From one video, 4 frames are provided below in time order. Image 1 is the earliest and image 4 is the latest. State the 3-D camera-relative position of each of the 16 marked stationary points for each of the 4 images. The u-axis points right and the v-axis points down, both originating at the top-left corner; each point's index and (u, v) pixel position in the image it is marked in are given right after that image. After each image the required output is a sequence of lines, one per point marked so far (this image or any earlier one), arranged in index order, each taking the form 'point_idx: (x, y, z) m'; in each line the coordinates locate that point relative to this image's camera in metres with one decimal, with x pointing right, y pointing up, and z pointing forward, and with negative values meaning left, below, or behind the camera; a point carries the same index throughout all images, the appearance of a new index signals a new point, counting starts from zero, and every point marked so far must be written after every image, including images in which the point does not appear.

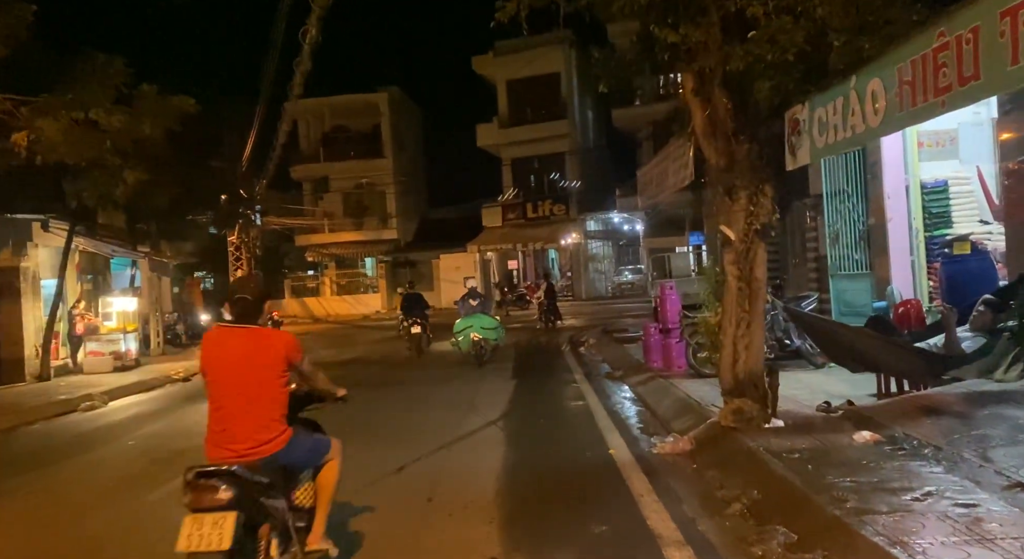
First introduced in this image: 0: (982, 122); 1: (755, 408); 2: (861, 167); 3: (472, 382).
0: (+6.0, +2.0, +9.3) m
1: (+2.4, -1.3, +7.2) m
2: (+5.2, +1.7, +10.8) m
3: (-0.8, -1.9, +13.8) m
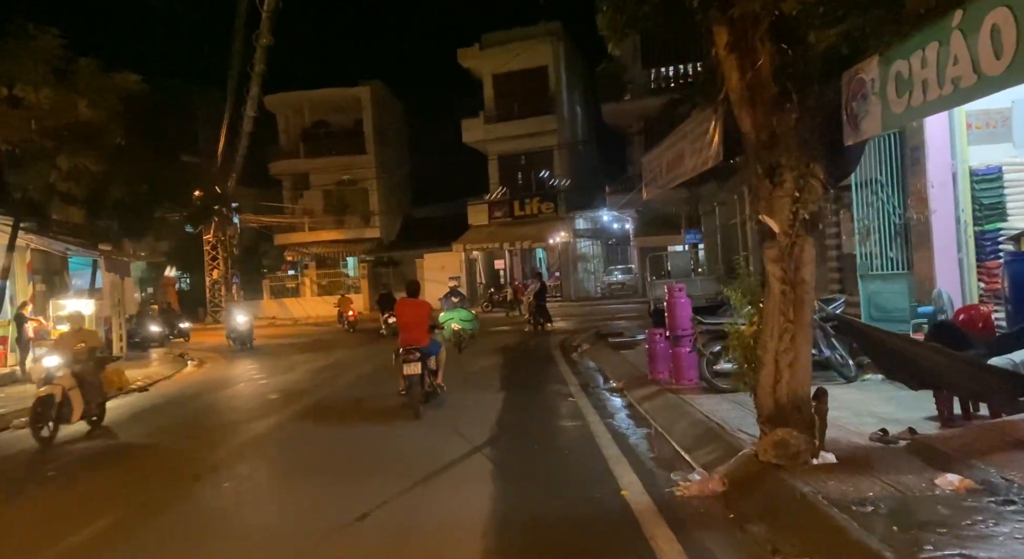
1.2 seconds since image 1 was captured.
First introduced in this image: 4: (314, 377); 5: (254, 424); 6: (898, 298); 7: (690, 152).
0: (+5.9, +2.0, +8.0) m
1: (+2.3, -1.3, +5.9) m
2: (+5.1, +1.7, +9.5) m
3: (-1.0, -2.0, +12.3) m
4: (-4.6, -2.2, +16.8) m
5: (-4.0, -2.3, +11.3) m
6: (+5.2, -0.3, +9.8) m
7: (+2.0, +1.4, +8.1) m
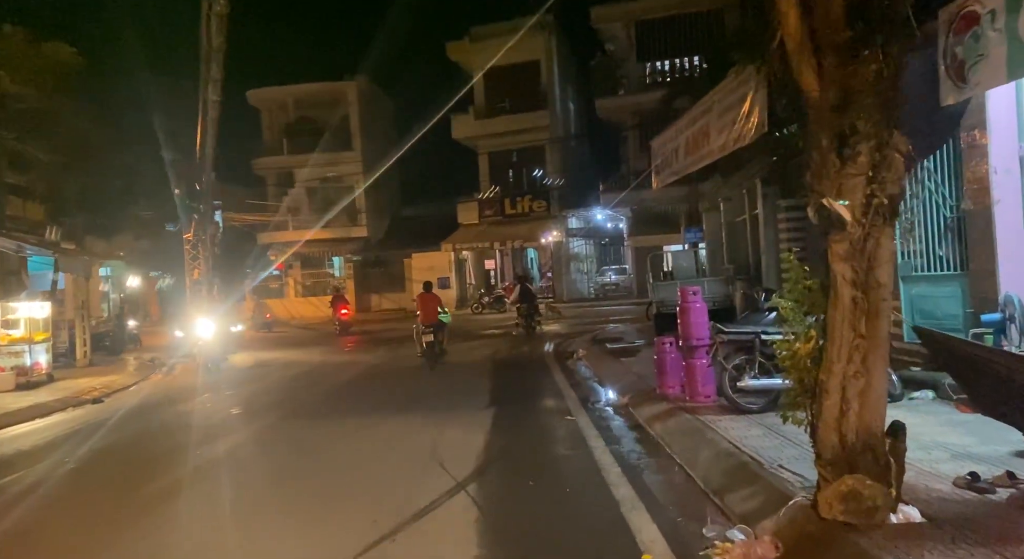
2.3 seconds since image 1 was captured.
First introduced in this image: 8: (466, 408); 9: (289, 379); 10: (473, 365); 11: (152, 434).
0: (+5.8, +2.0, +6.7) m
1: (+2.3, -1.3, +4.5) m
2: (+4.9, +1.6, +8.1) m
3: (-1.1, -2.0, +10.9) m
4: (-4.8, -2.3, +15.4) m
5: (-4.1, -2.3, +9.8) m
6: (+5.1, -0.3, +8.5) m
7: (+1.9, +1.4, +6.8) m
8: (-0.7, -1.9, +10.9) m
9: (-5.0, -2.2, +16.4) m
10: (-0.9, -1.9, +16.2) m
11: (-5.6, -2.4, +11.2) m
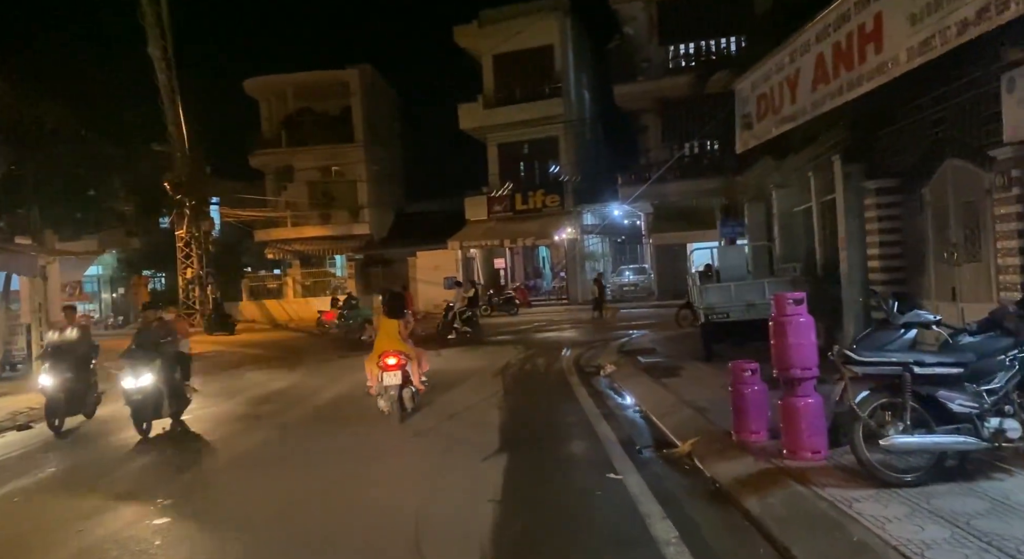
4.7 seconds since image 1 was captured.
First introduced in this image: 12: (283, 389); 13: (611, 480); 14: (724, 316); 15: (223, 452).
0: (+5.9, +1.9, +3.8) m
1: (+2.4, -1.4, +1.7) m
2: (+5.1, +1.6, +5.3) m
3: (-0.9, -2.0, +8.2) m
4: (-4.5, -2.3, +12.7) m
5: (-3.9, -2.3, +7.1) m
6: (+5.3, -0.3, +5.7) m
7: (+2.1, +1.4, +4.0) m
8: (-0.5, -2.0, +8.2) m
9: (-4.8, -2.2, +13.7) m
10: (-0.6, -1.9, +13.5) m
11: (-5.4, -2.4, +8.5) m
12: (-4.7, -2.3, +14.9) m
13: (+0.9, -1.9, +6.8) m
14: (+3.8, -0.6, +13.0) m
15: (-3.7, -2.2, +9.1) m
